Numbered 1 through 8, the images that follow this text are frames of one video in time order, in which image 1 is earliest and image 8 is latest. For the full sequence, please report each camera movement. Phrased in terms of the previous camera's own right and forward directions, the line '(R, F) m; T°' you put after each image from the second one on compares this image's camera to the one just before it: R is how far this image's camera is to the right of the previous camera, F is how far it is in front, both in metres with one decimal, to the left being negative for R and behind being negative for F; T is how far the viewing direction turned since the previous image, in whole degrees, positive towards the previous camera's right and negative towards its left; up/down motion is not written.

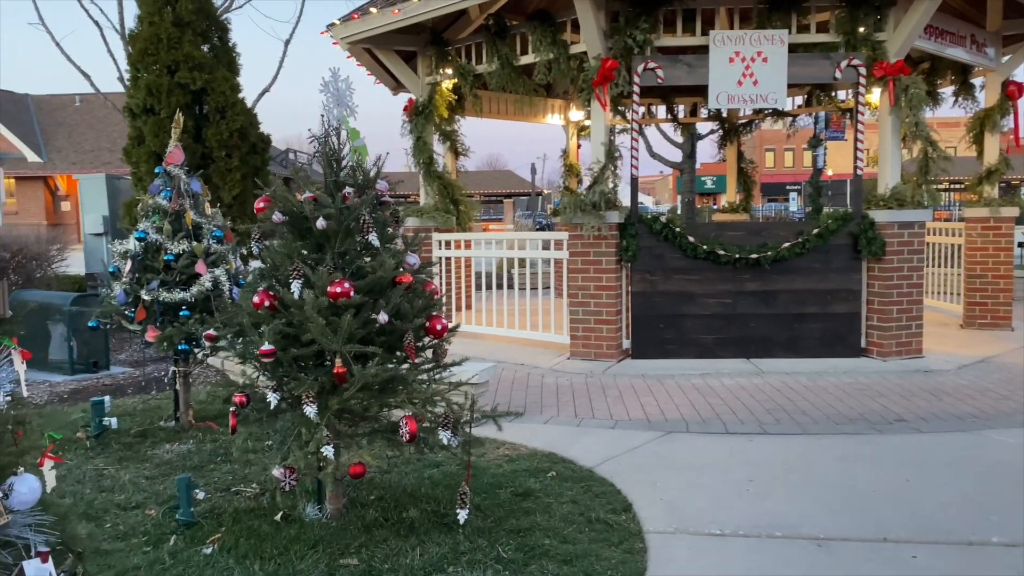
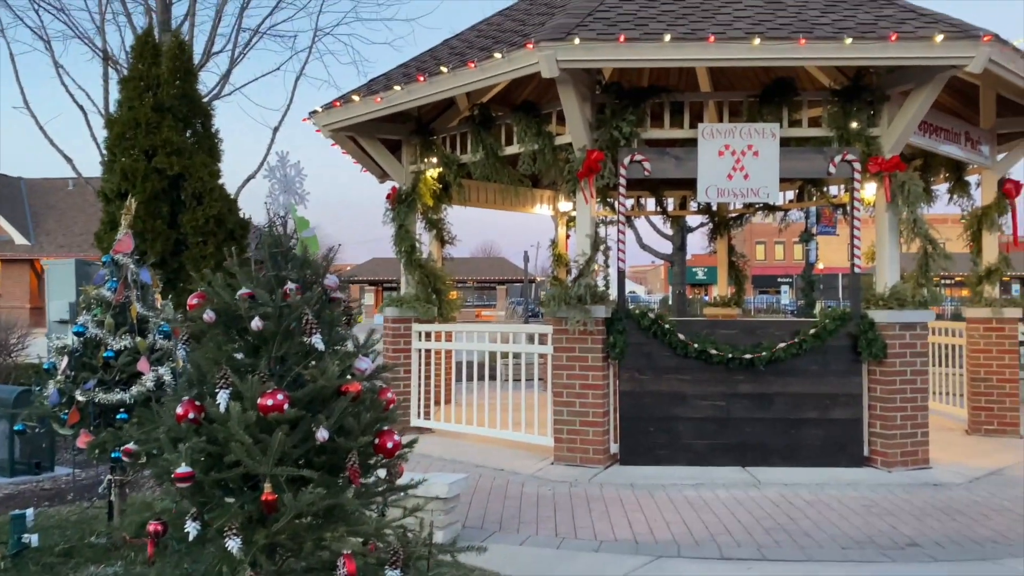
(+0.1, +0.4) m; 0°
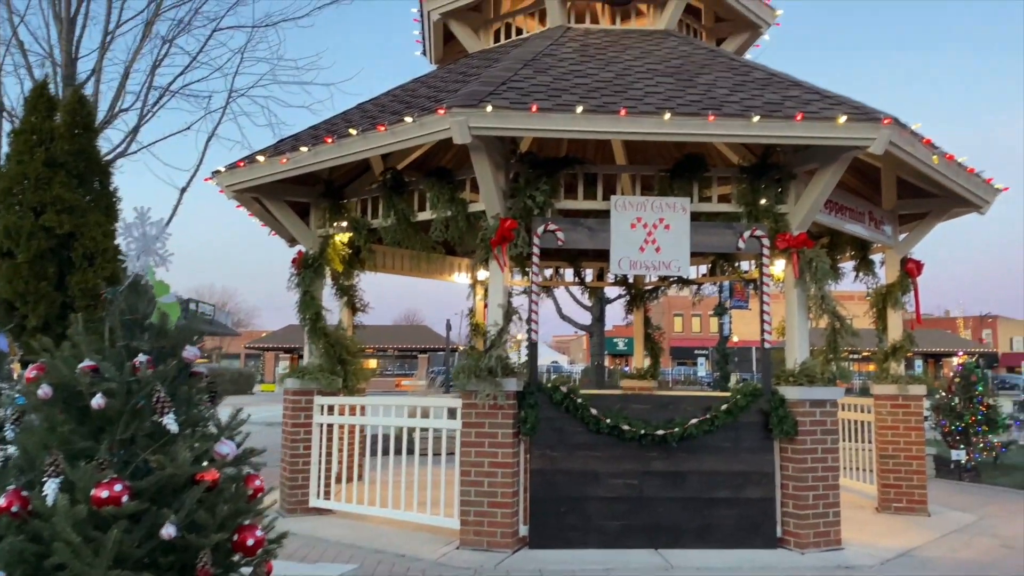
(+0.1, +0.3) m; +5°
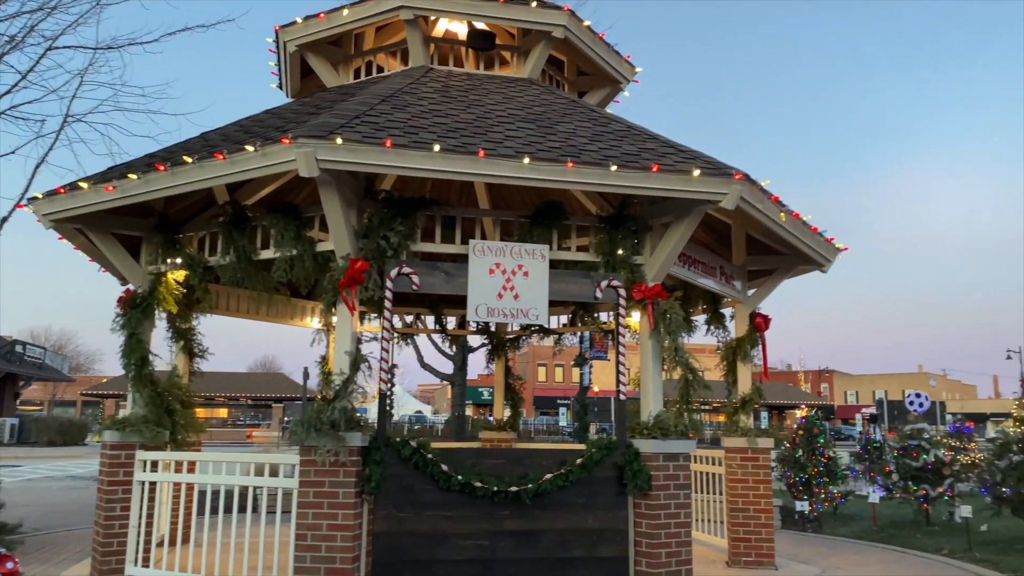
(+0.1, +0.3) m; +9°
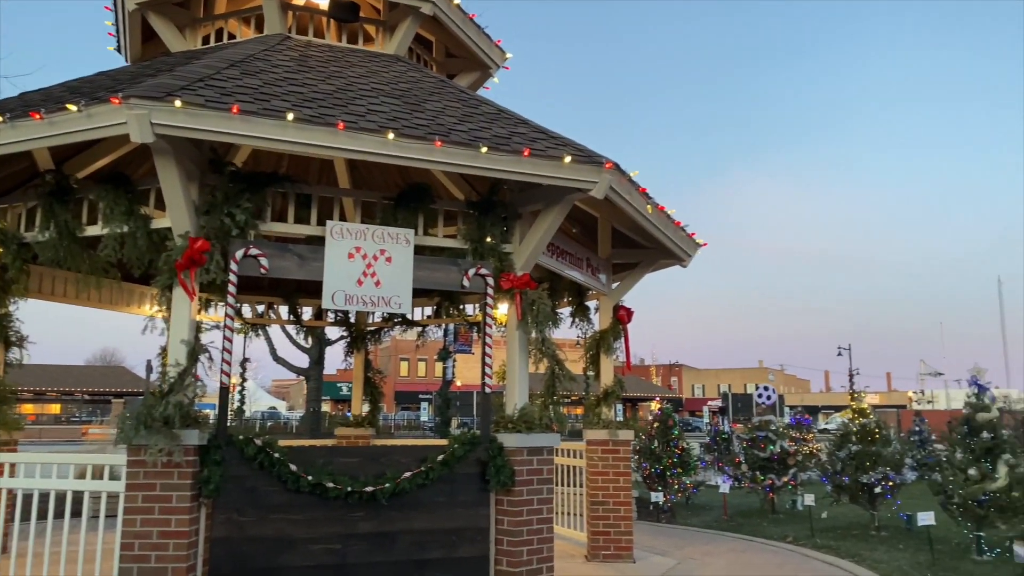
(0.0, +0.3) m; +9°
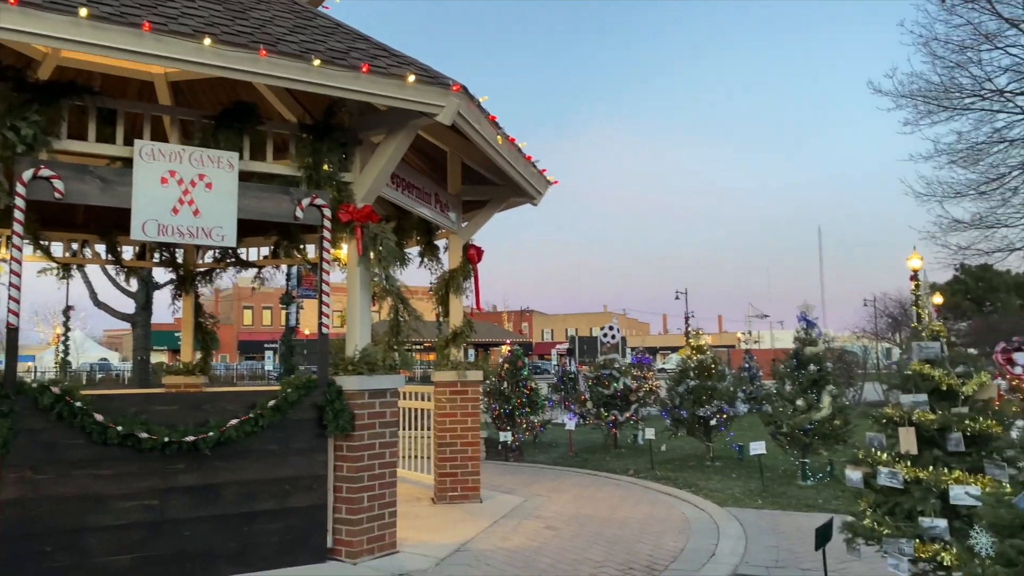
(+0.1, +0.3) m; +10°
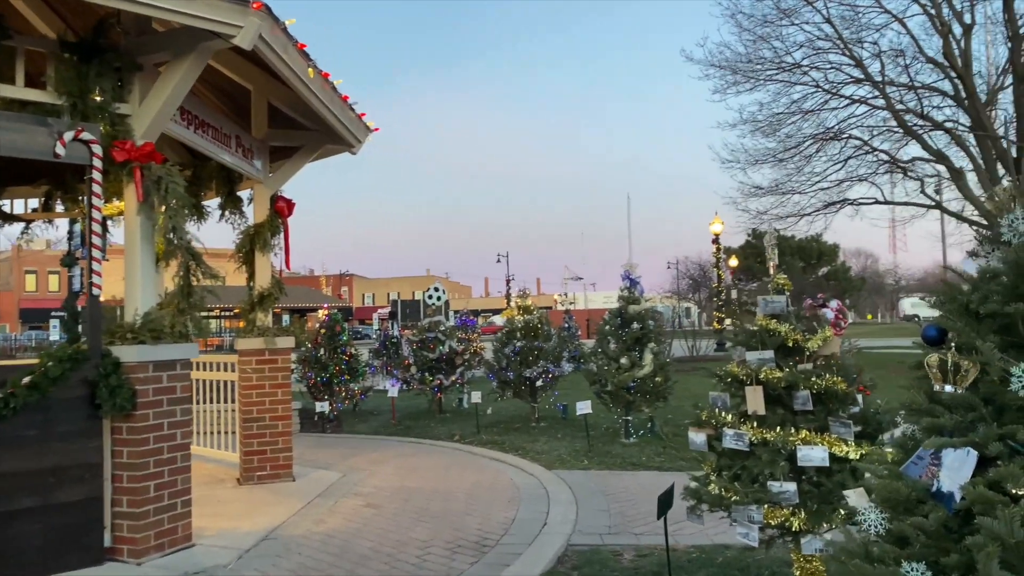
(0.0, +0.5) m; +12°
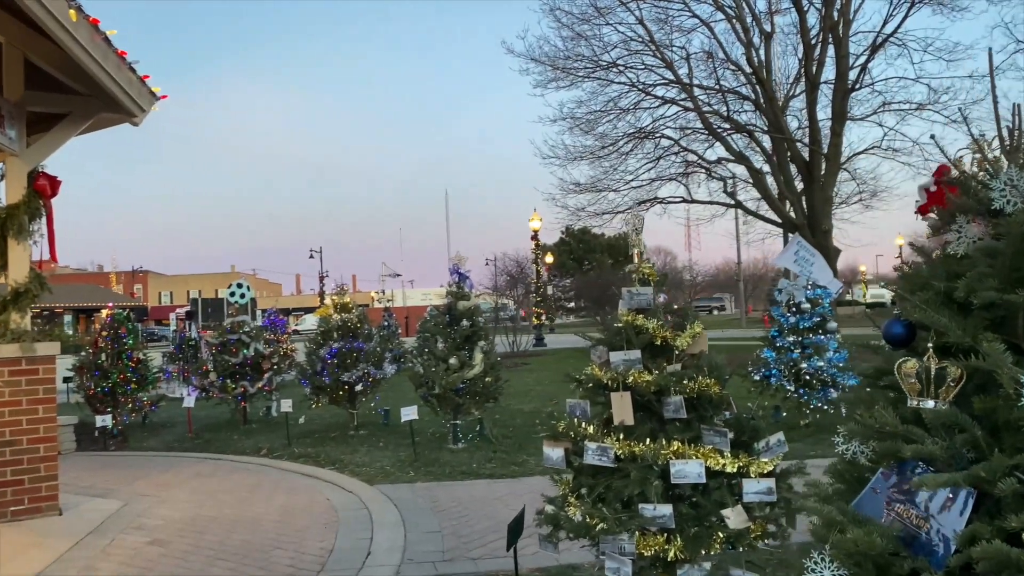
(0.0, +0.6) m; +13°
